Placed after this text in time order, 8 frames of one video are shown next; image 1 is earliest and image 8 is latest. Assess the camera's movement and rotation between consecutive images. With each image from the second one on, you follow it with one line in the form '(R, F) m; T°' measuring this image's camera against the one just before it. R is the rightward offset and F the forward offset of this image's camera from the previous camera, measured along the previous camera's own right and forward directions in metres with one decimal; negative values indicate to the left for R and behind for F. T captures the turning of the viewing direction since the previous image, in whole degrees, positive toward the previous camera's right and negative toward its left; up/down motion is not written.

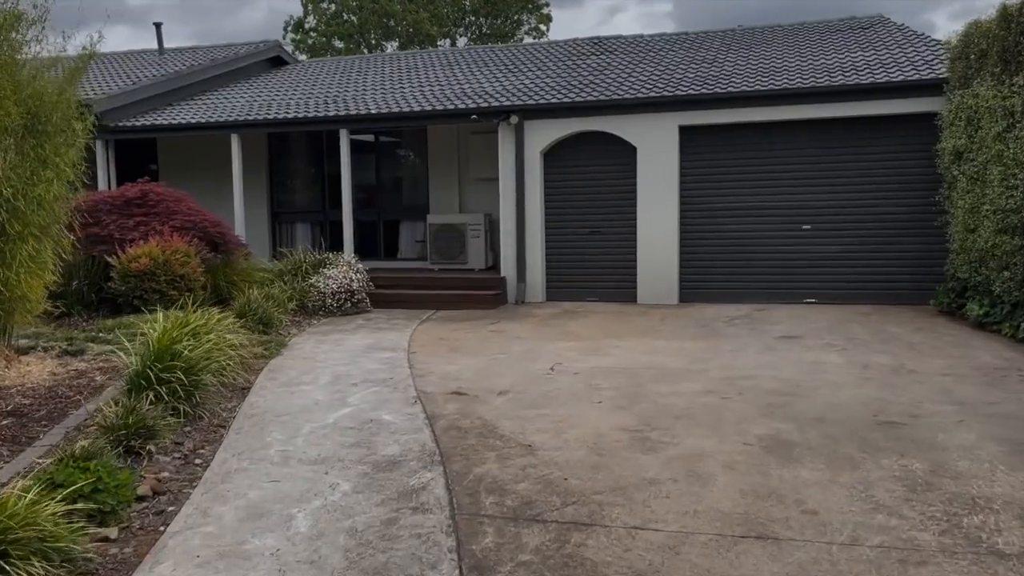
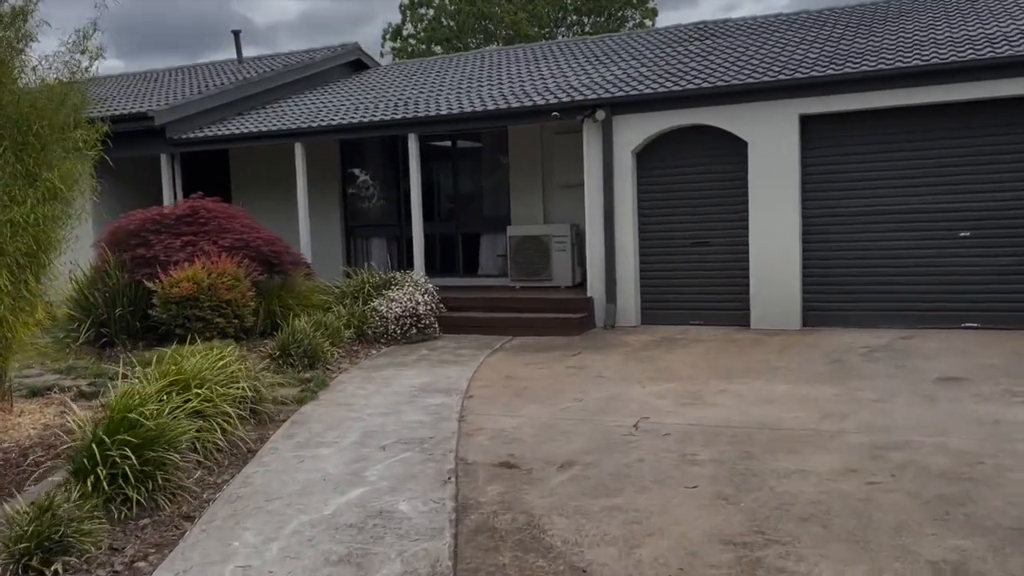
(+0.3, +1.4) m; -8°
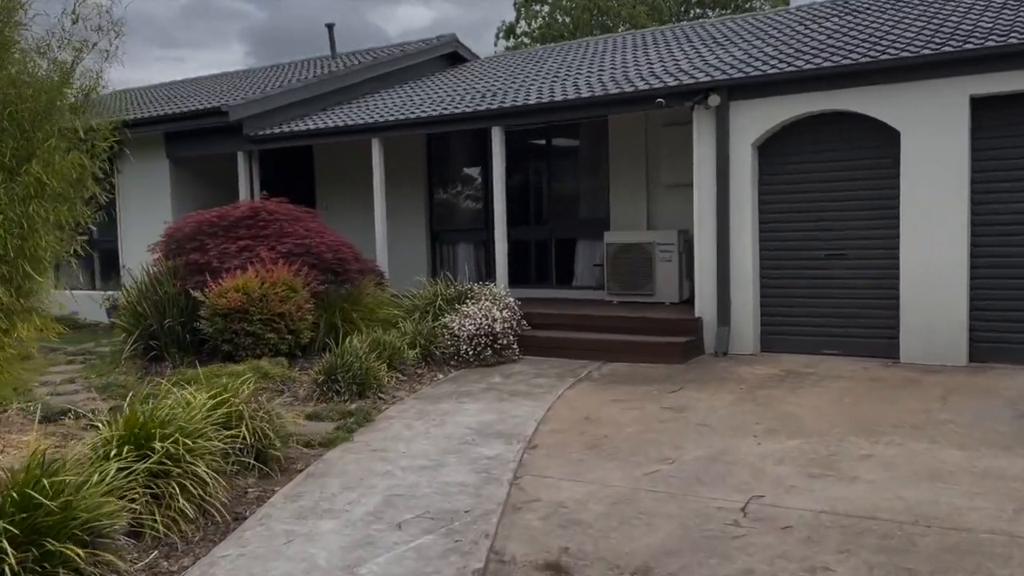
(+0.3, +1.3) m; -8°
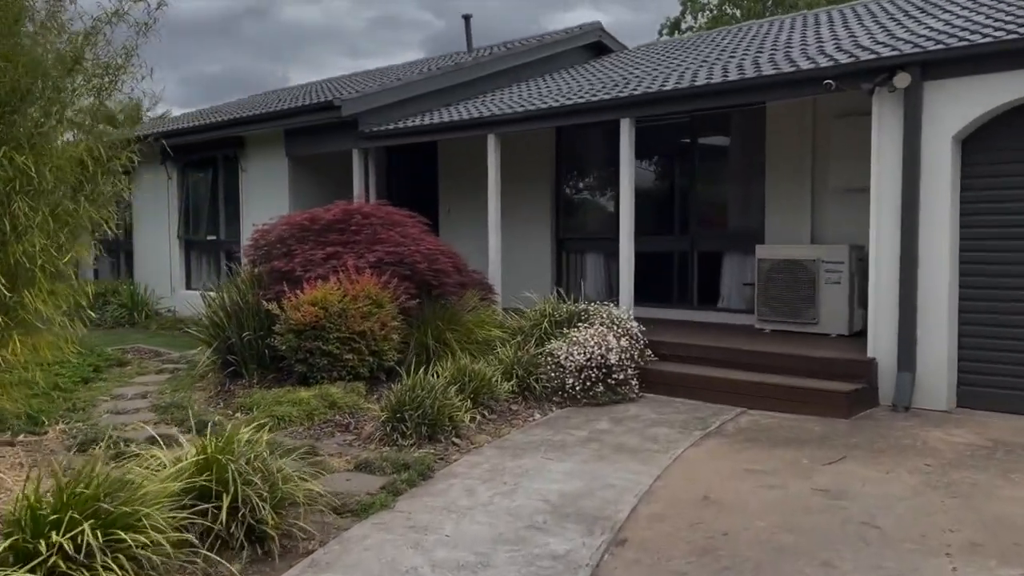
(+0.3, +1.4) m; -11°
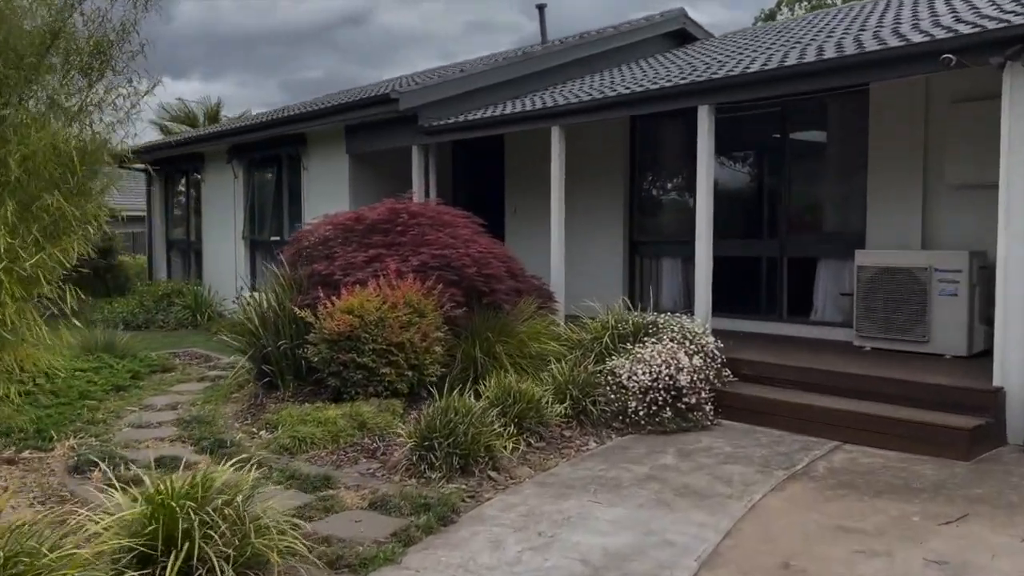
(+0.2, +0.8) m; -6°
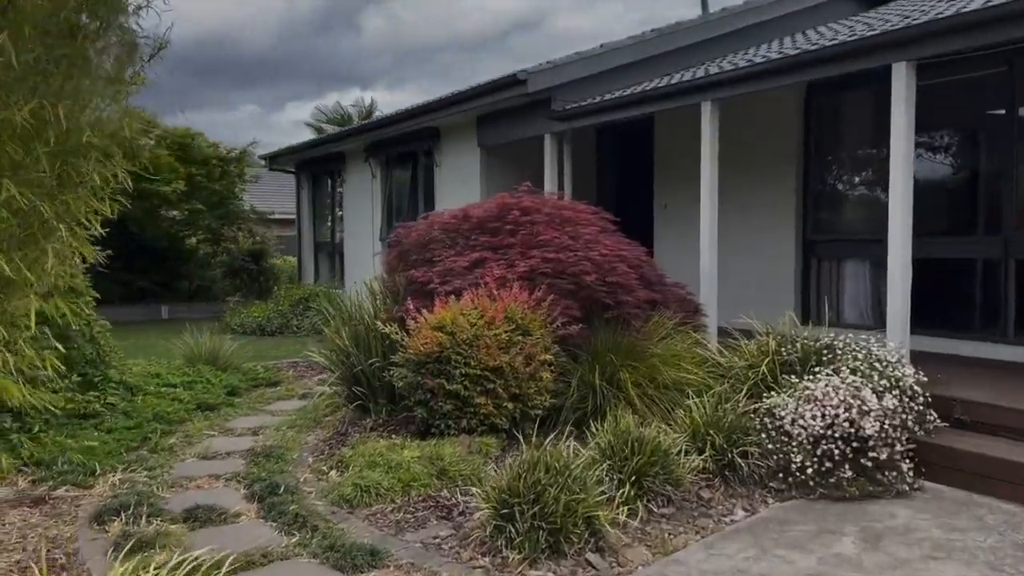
(+0.3, +1.3) m; -12°
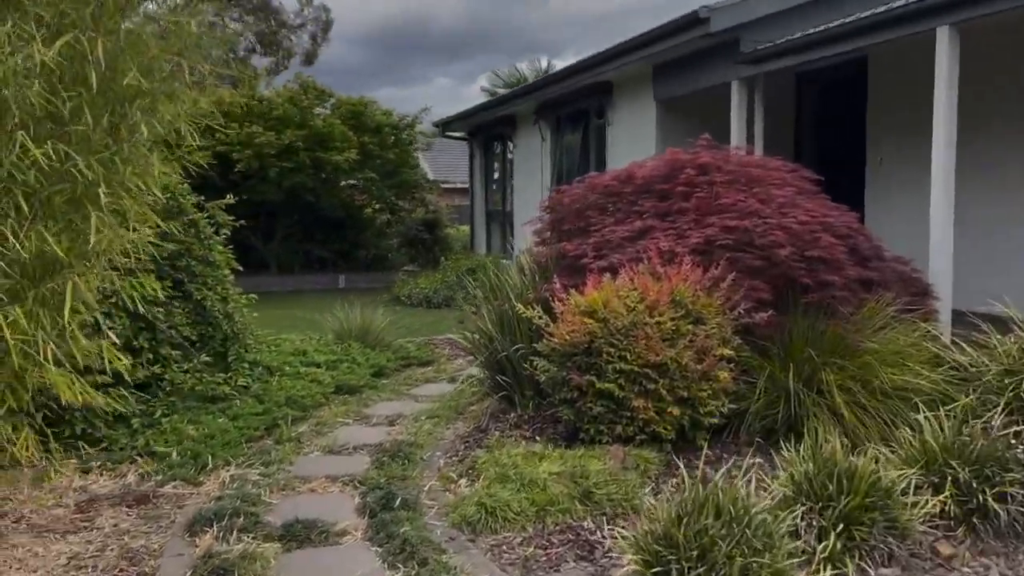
(+0.1, +0.9) m; -13°
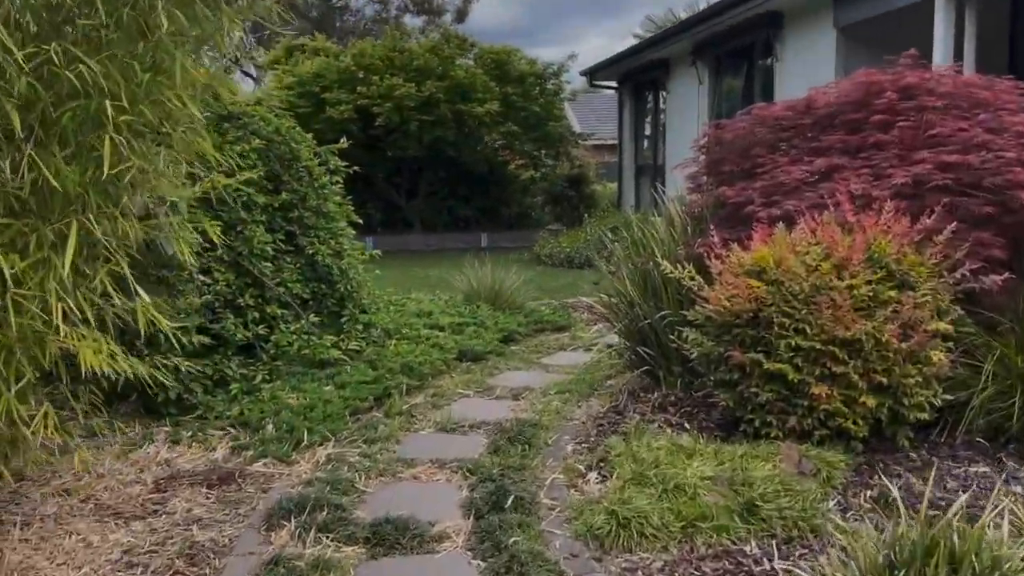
(0.0, +0.8) m; -10°
